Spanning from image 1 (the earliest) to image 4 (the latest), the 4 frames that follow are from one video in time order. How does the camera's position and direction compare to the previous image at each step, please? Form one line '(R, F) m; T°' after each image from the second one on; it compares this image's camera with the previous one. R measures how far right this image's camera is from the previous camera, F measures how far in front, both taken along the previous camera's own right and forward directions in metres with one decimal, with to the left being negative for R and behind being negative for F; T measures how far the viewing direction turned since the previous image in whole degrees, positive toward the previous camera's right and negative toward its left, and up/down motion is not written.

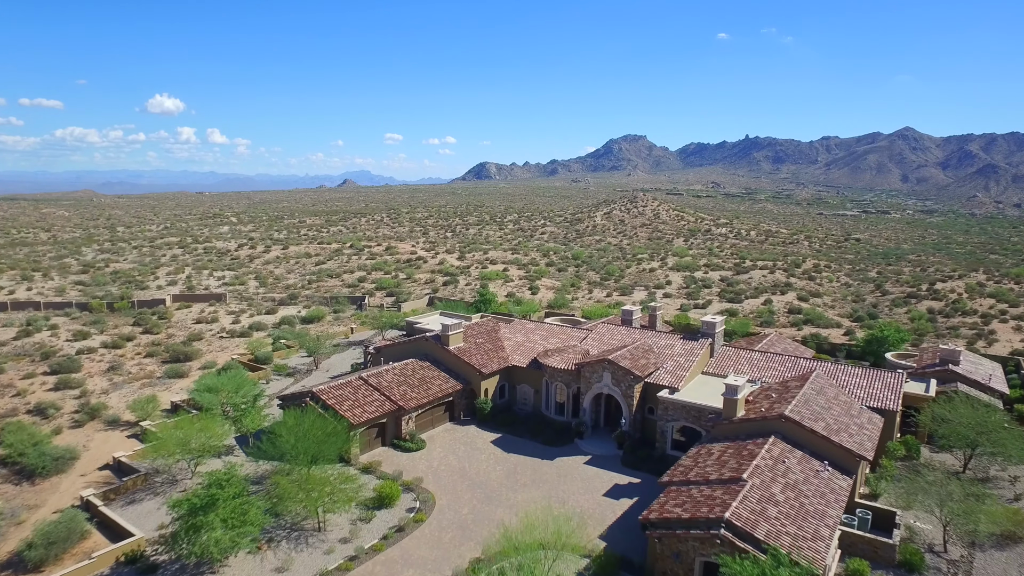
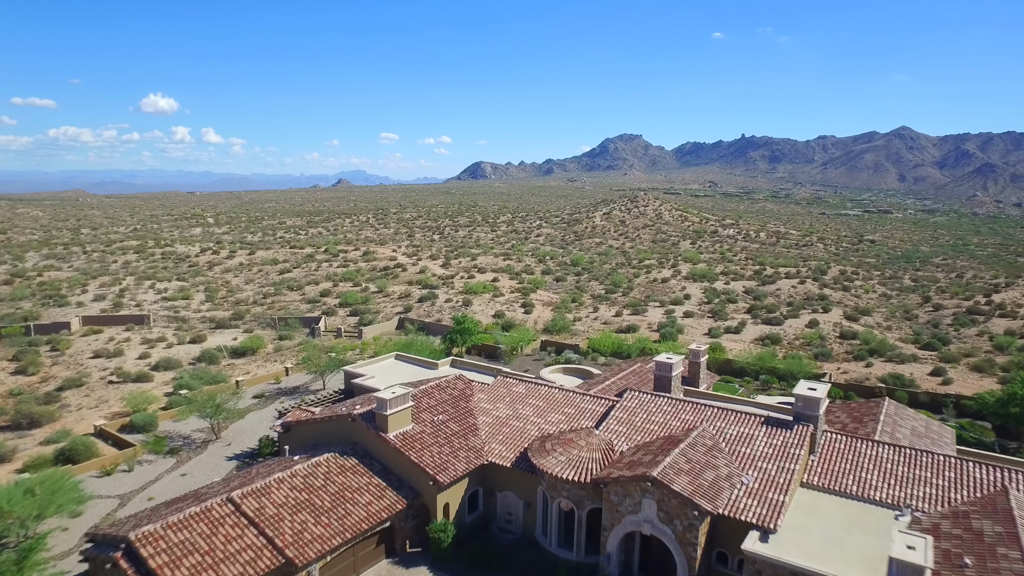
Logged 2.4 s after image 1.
(+0.4, +8.2) m; 0°
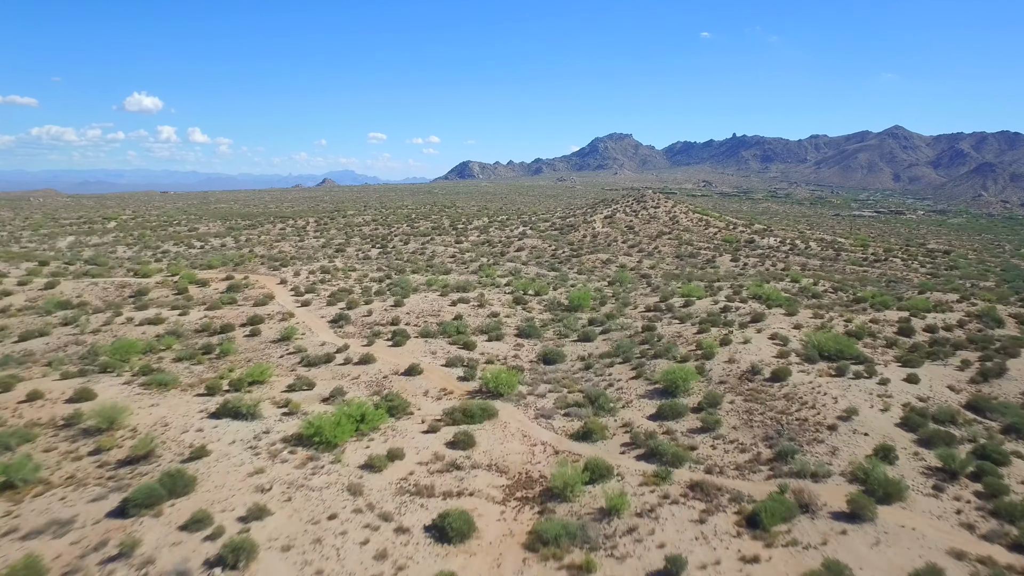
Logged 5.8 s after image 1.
(+2.0, +28.5) m; +1°
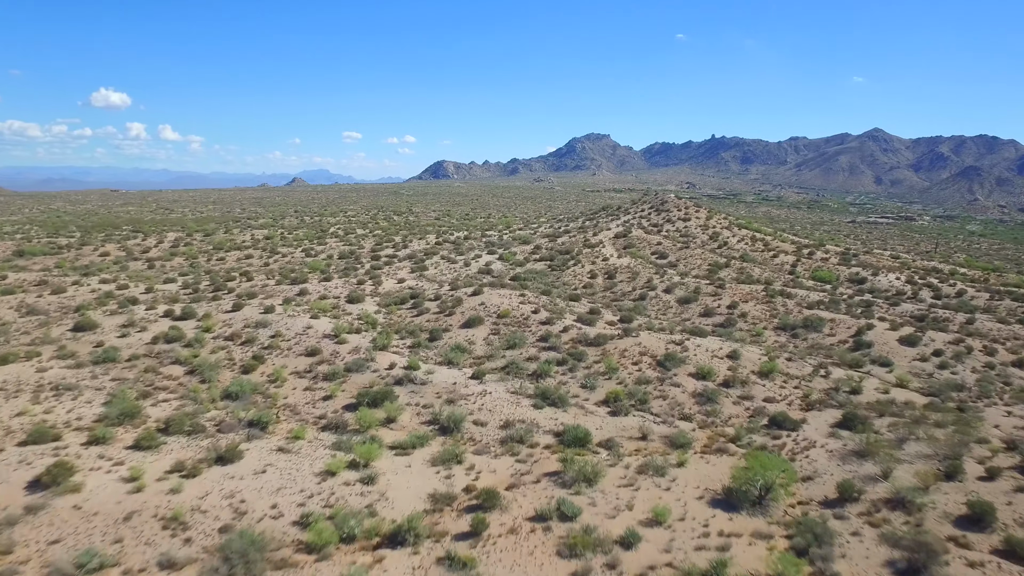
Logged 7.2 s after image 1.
(+1.7, +38.2) m; +2°
